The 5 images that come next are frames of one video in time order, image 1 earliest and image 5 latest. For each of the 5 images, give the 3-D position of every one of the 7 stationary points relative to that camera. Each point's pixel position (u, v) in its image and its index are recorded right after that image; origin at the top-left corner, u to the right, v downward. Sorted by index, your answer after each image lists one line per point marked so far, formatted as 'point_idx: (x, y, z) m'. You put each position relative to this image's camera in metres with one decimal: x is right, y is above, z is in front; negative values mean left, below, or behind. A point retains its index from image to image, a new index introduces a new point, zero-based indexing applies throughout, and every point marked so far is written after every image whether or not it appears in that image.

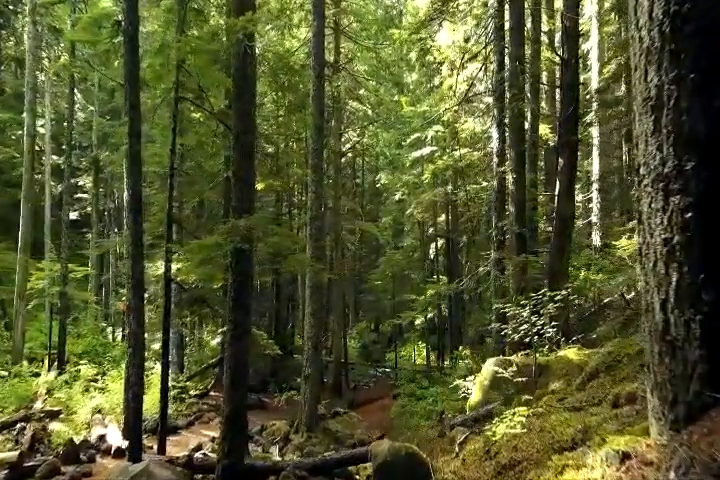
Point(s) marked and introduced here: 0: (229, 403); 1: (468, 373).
0: (-1.6, -2.0, +7.8) m
1: (+3.2, -3.9, +19.2) m
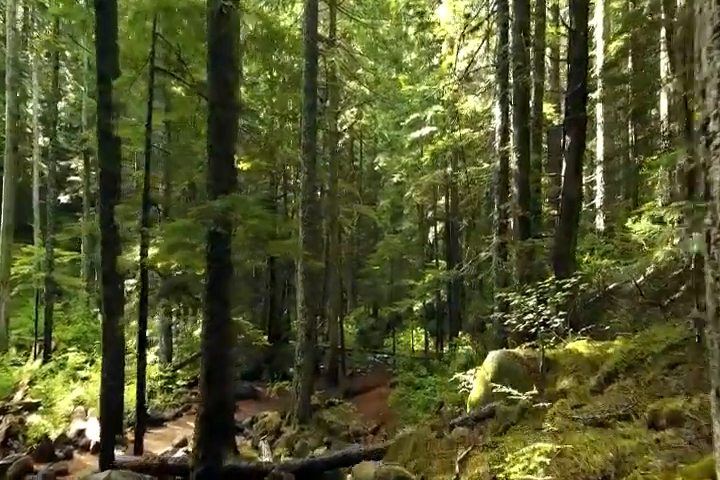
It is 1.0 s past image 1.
0: (-1.7, -1.8, +7.1) m
1: (+3.1, -3.5, +18.5) m
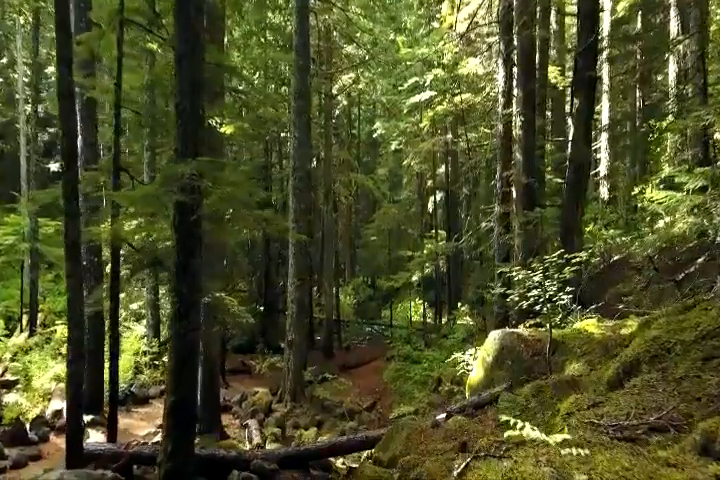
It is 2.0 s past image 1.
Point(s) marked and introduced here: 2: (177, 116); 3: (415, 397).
0: (-1.8, -1.5, +6.3) m
1: (+3.0, -2.6, +17.8) m
2: (-1.8, +1.2, +6.4) m
3: (+1.3, -3.7, +15.1) m
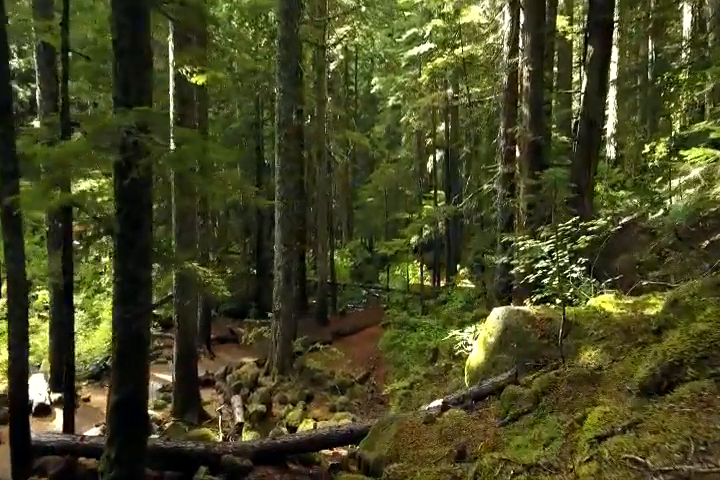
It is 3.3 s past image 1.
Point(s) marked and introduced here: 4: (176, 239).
0: (-2.0, -1.2, +5.4) m
1: (+2.8, -1.6, +16.9) m
2: (-2.0, +1.5, +5.3) m
3: (+1.1, -2.8, +14.3) m
4: (-2.9, 0.0, +10.2) m
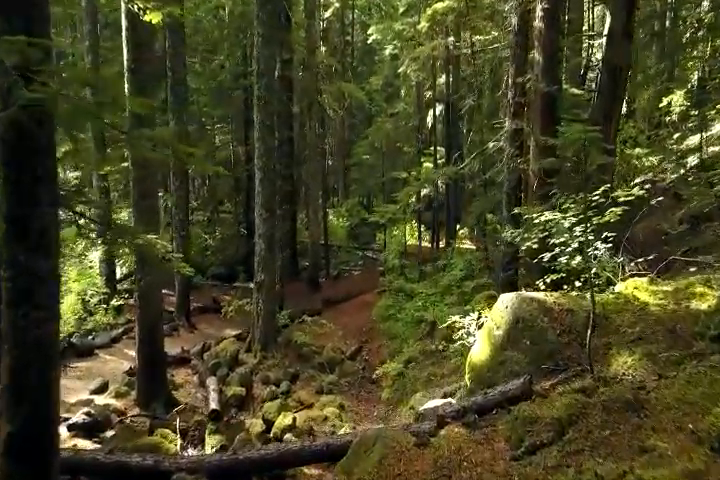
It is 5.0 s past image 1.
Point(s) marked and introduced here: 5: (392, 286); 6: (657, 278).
0: (-2.2, -1.1, +4.1) m
1: (+2.6, -0.7, +15.6) m
2: (-2.2, +1.6, +3.9) m
3: (+0.9, -2.1, +13.1) m
4: (-3.1, +0.4, +8.9) m
5: (+0.9, -1.3, +18.1) m
6: (+2.9, -0.4, +6.3) m
